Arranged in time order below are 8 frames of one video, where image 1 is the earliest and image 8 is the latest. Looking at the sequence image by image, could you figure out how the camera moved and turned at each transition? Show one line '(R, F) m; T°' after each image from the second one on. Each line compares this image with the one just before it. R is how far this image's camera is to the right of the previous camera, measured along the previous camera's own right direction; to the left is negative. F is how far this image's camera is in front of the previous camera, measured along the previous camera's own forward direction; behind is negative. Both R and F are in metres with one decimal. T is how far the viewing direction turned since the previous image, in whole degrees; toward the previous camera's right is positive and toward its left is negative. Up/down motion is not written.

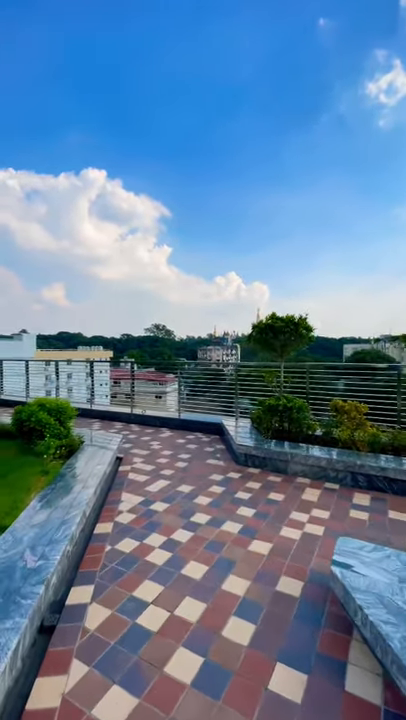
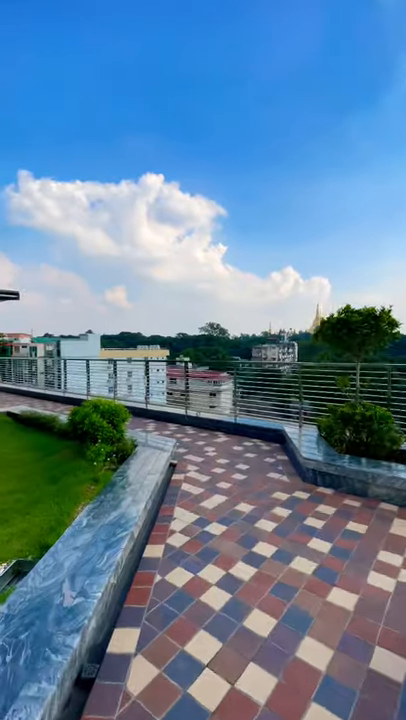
(-0.1, +0.4) m; -10°
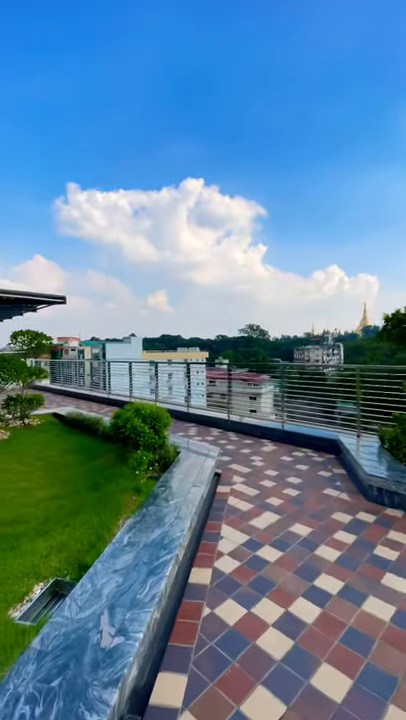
(-0.1, +0.2) m; -7°
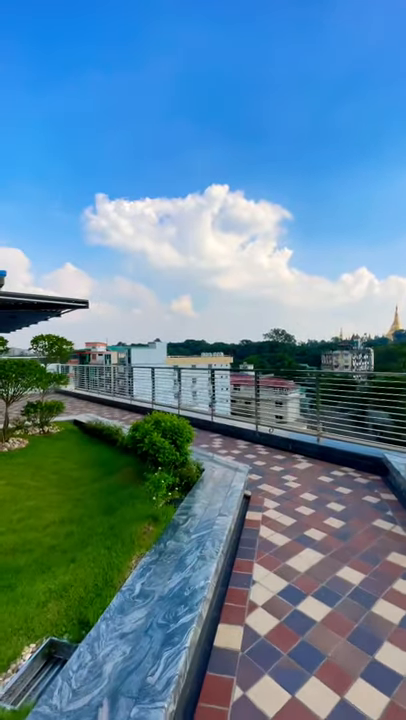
(0.0, +0.4) m; -4°
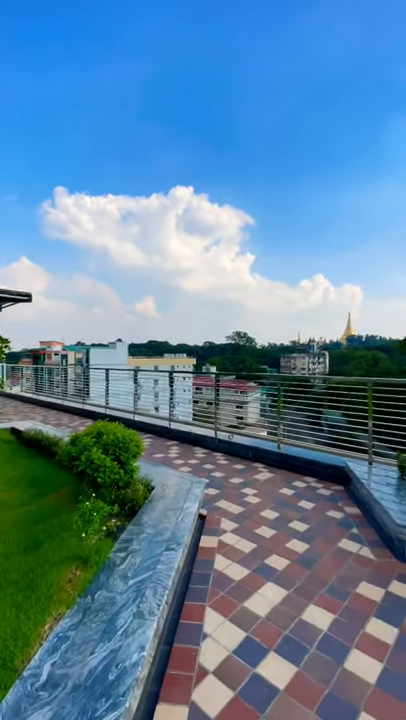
(+0.1, +0.4) m; +7°
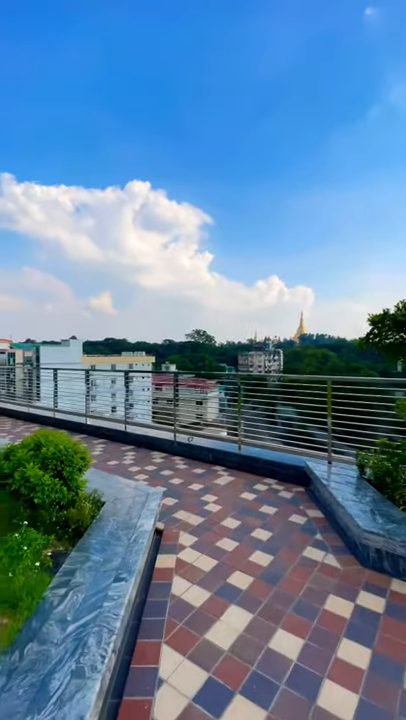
(0.0, +0.2) m; +7°
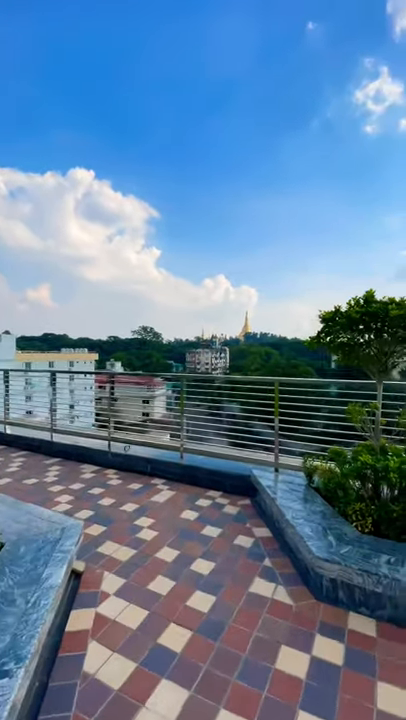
(+0.1, +0.4) m; +9°
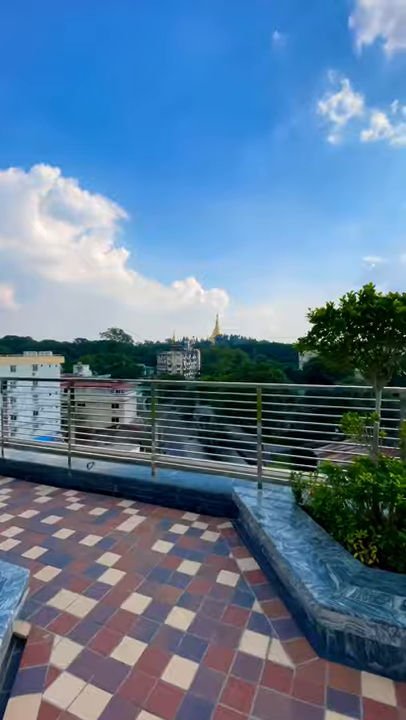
(0.0, +0.4) m; +5°
